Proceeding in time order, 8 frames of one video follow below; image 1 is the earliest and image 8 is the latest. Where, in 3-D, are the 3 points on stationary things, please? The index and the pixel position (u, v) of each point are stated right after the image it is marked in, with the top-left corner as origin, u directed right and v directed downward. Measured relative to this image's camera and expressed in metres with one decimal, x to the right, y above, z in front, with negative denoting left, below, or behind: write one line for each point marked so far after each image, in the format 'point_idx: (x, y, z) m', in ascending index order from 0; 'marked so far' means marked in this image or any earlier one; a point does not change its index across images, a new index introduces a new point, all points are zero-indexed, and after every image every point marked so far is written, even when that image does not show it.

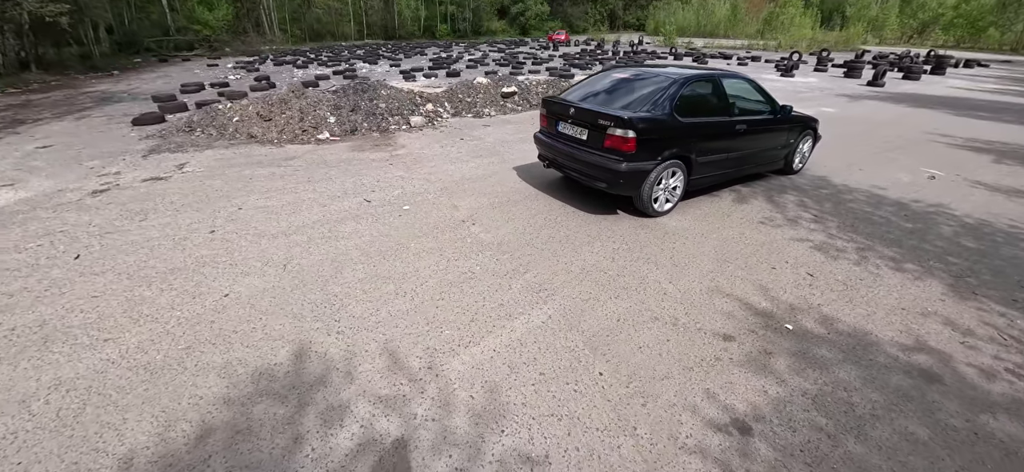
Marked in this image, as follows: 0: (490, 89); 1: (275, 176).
0: (-0.5, +3.6, +10.2) m
1: (-3.5, +0.9, +6.2) m
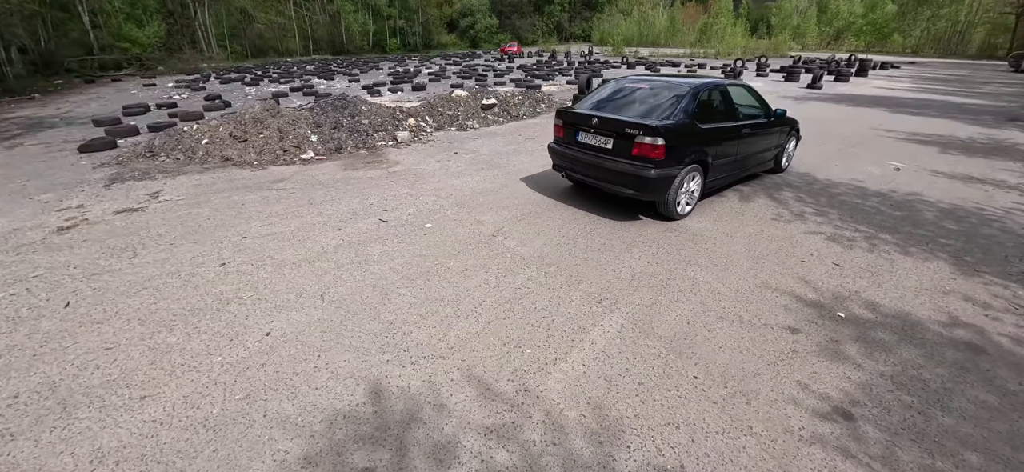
0: (-1.0, +3.2, +10.1) m
1: (-3.3, +0.5, +5.8) m
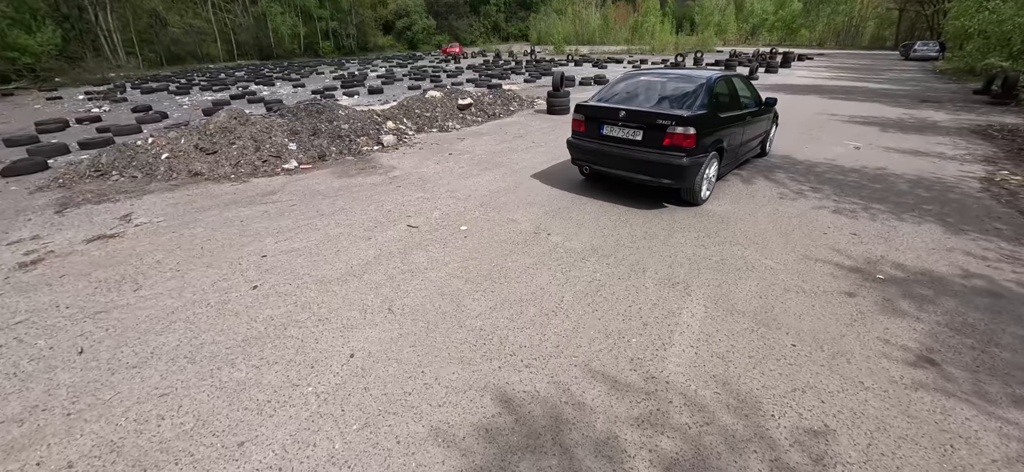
0: (-1.6, +3.2, +9.9) m
1: (-3.0, +0.3, +5.3) m
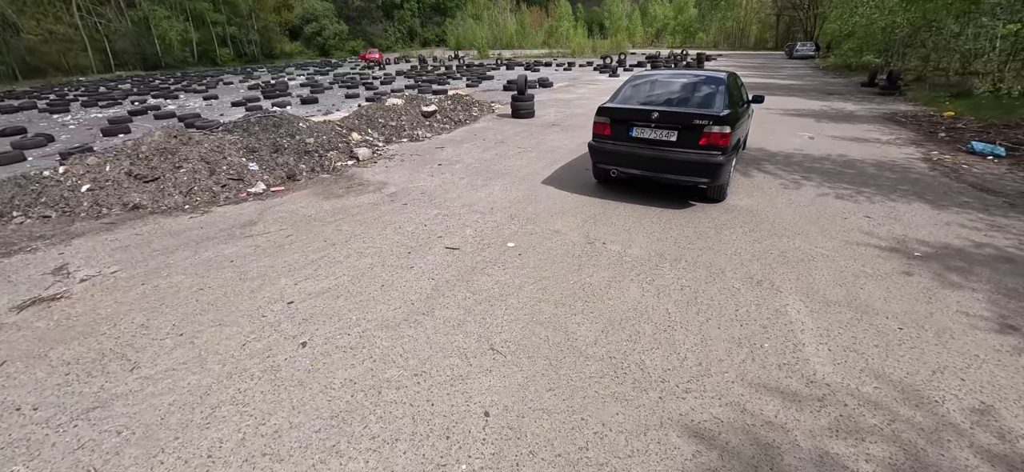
0: (-2.3, +2.8, +9.2) m
1: (-2.5, -0.1, +4.4) m
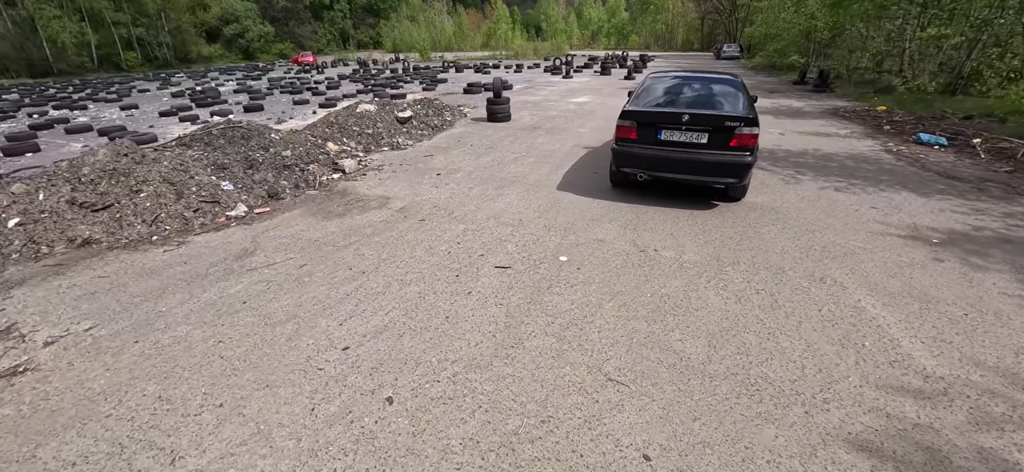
0: (-2.6, +2.4, +8.5) m
1: (-2.0, -0.4, +3.7) m
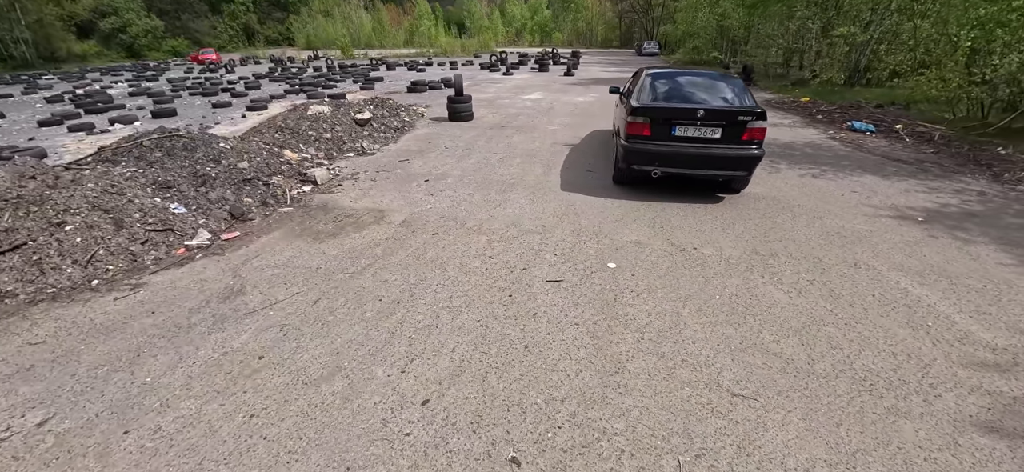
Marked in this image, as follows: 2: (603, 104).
0: (-3.2, +2.1, +7.6) m
1: (-1.5, -0.7, +3.0) m
2: (+2.4, +3.4, +10.9) m
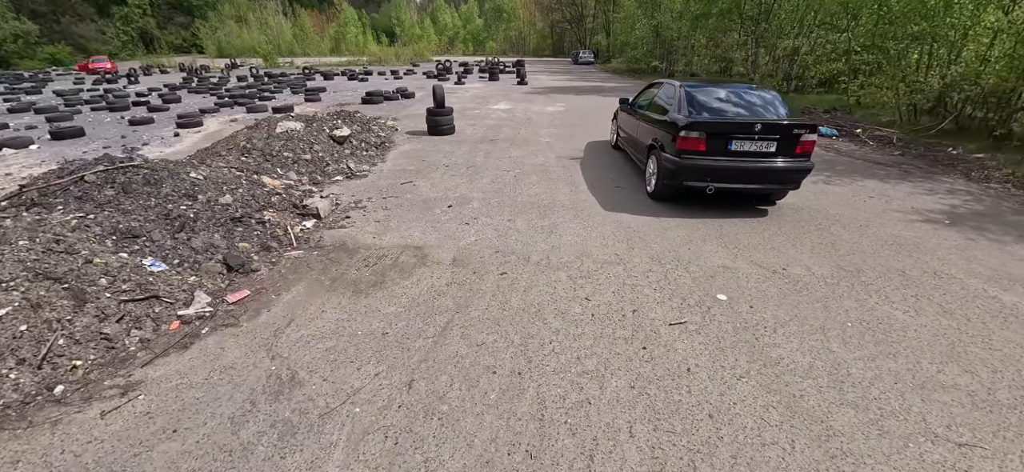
0: (-3.1, +1.6, +6.5) m
1: (-0.5, -1.0, +2.2) m
2: (+1.7, +3.1, +10.7) m
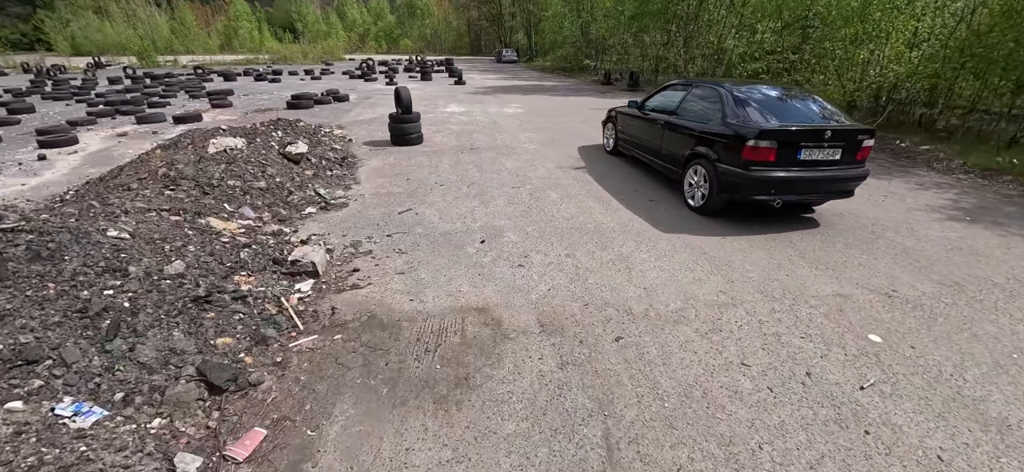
0: (-3.0, +1.0, +4.9) m
1: (+0.5, -1.4, +1.3) m
2: (+0.7, +2.8, +10.0) m
